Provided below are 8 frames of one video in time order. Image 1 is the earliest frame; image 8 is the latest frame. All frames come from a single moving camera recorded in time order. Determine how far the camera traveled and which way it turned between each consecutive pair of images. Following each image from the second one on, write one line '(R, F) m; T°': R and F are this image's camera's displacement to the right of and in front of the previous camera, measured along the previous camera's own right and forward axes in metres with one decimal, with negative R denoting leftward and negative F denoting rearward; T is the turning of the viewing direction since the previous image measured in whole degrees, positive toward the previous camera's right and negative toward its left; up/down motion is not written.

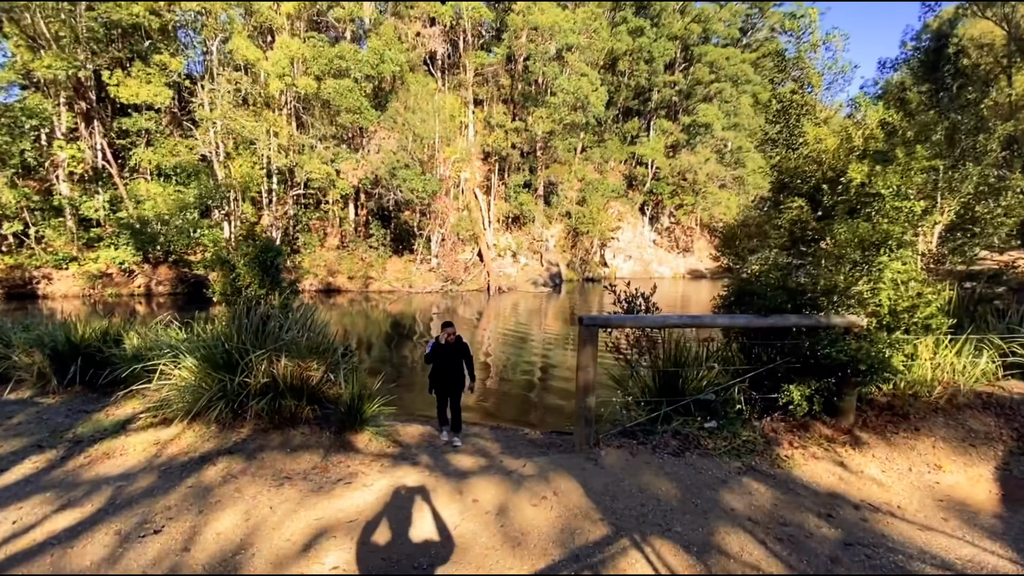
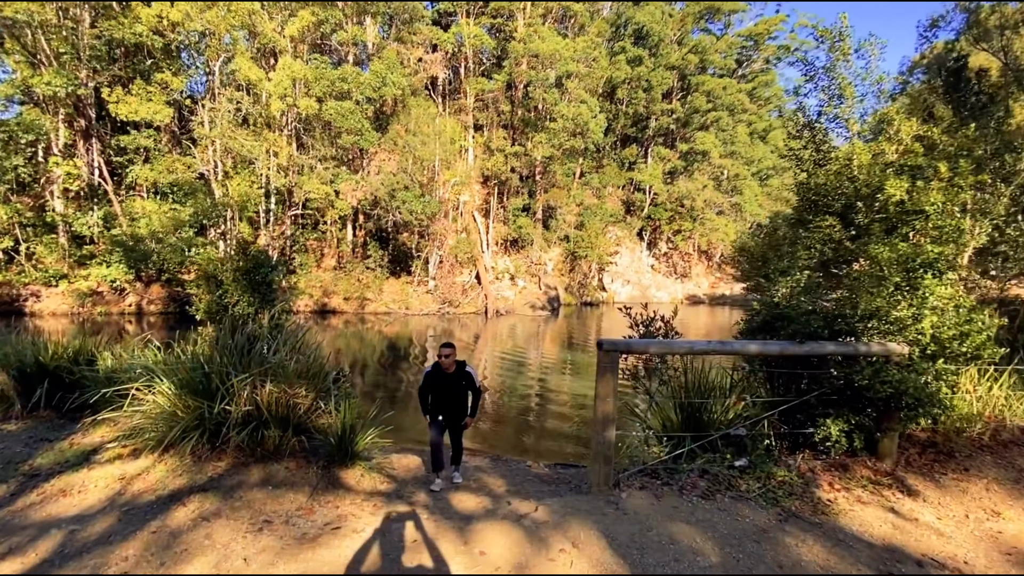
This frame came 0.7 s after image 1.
(-0.1, +0.5) m; 0°
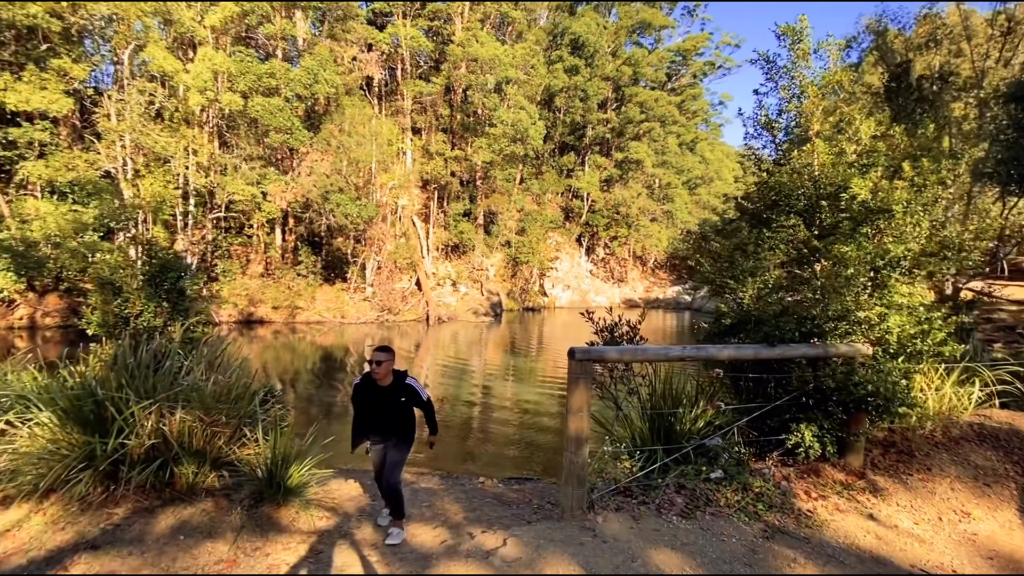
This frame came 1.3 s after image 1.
(-0.2, +0.5) m; +7°
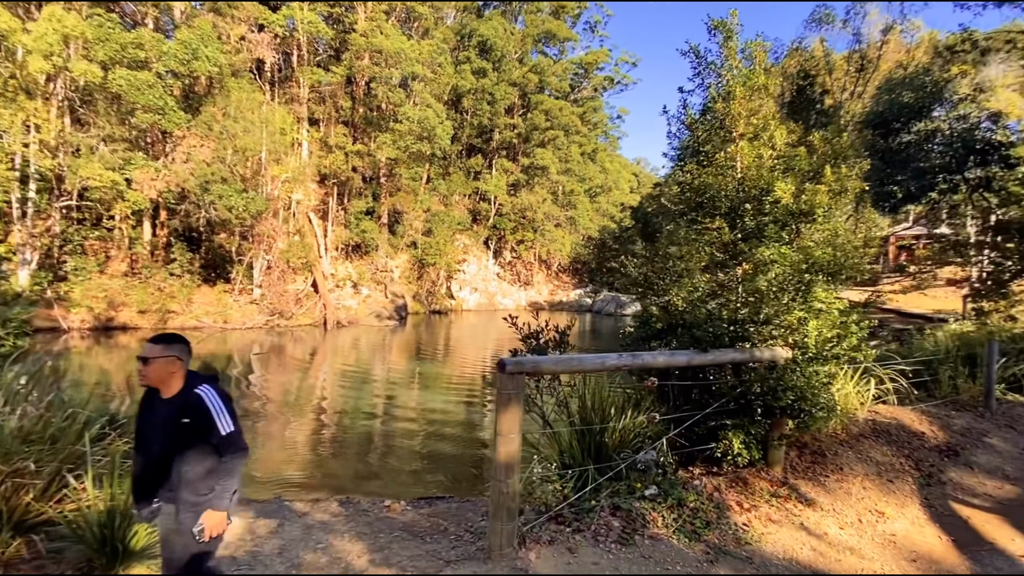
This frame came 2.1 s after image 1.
(-0.1, +0.6) m; +11°
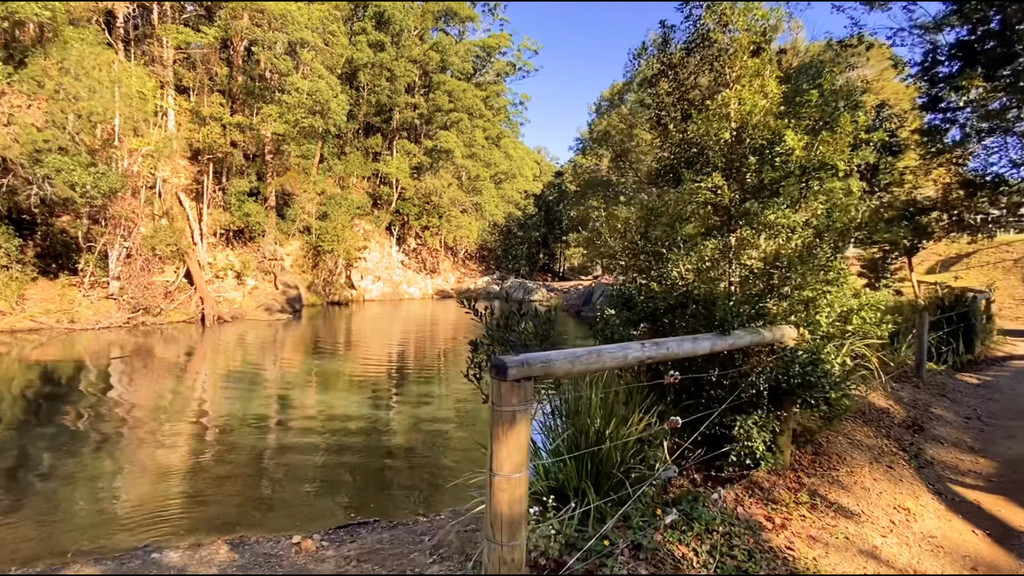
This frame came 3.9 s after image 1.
(-0.5, +1.3) m; +11°
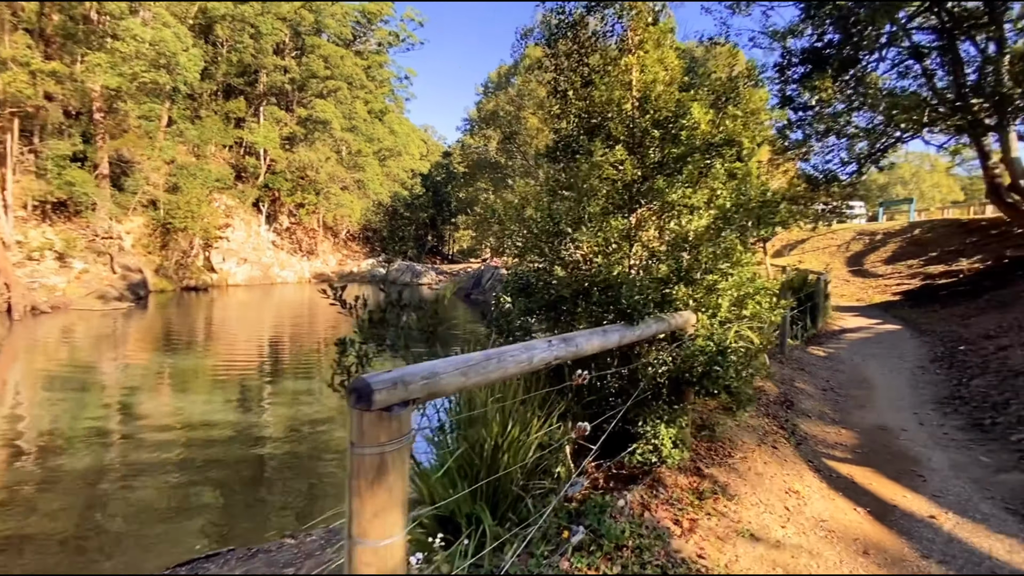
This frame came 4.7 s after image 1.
(+0.1, +0.7) m; +13°
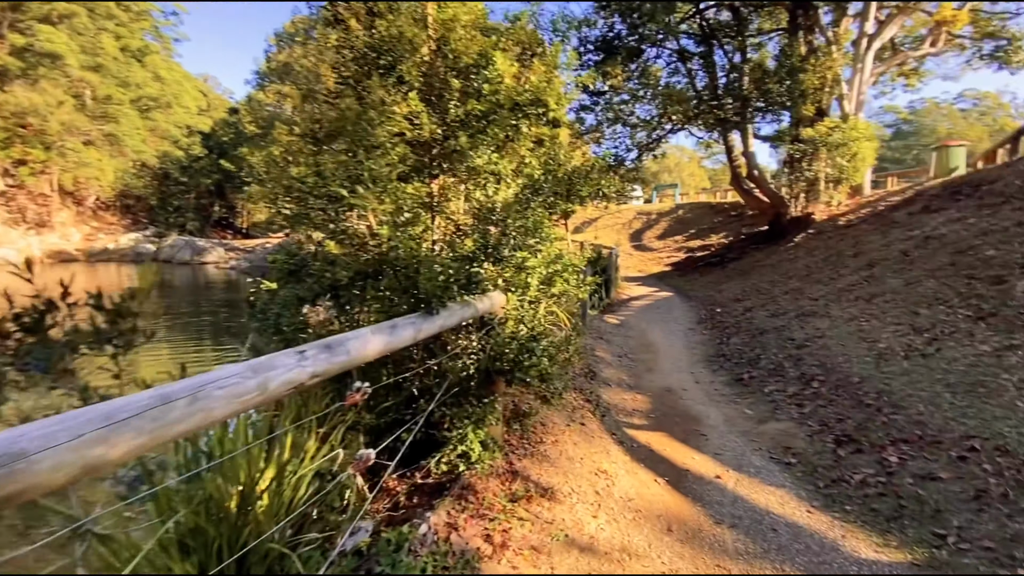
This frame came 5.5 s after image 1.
(+0.2, +0.6) m; +21°
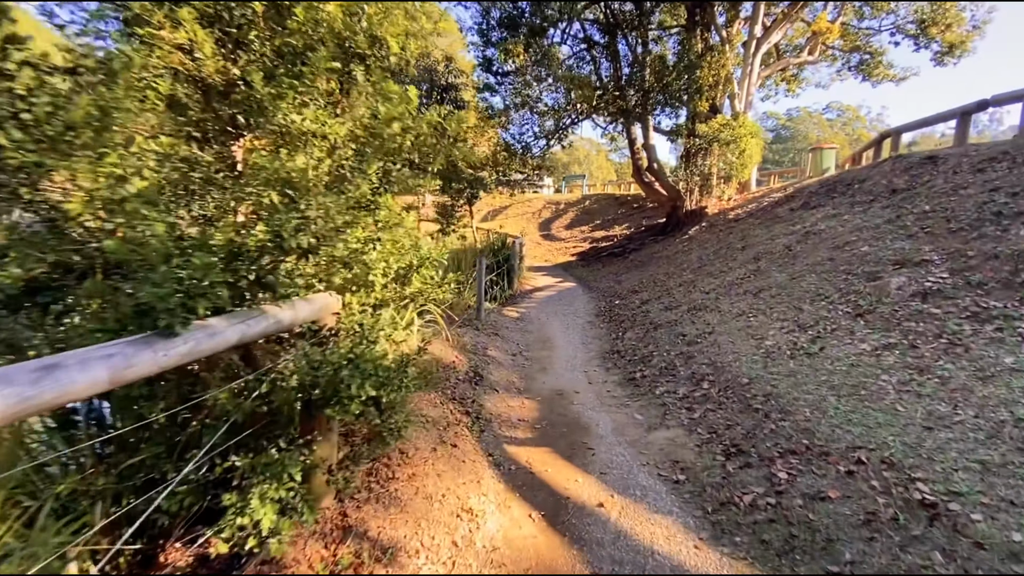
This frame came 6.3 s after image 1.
(+0.4, +0.6) m; +10°
